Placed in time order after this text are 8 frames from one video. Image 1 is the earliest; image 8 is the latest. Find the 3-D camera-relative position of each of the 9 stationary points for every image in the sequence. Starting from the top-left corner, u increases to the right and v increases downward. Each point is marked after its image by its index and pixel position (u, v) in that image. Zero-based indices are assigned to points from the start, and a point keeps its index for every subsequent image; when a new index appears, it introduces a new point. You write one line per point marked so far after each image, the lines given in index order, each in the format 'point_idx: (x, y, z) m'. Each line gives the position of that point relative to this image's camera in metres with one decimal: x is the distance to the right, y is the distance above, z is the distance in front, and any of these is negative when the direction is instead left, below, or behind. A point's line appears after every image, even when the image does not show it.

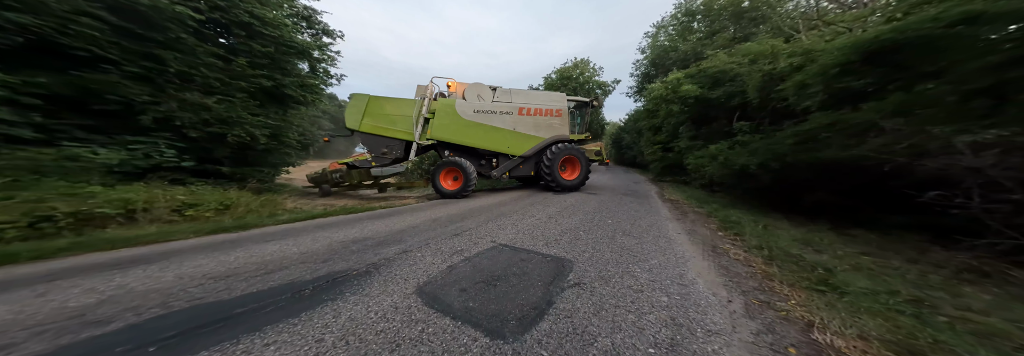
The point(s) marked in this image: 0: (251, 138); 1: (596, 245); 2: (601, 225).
0: (-7.4, +1.1, +6.4) m
1: (+0.9, -0.7, +2.5) m
2: (+1.2, -0.7, +3.3) m
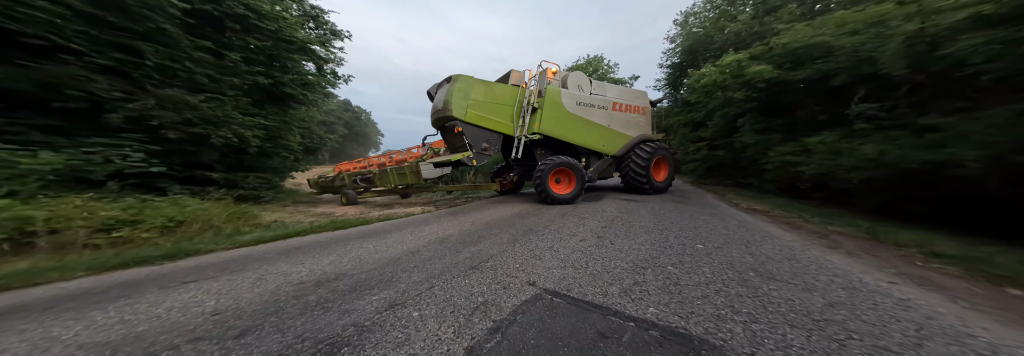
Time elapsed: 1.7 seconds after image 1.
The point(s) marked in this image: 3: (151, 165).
0: (-6.9, +0.9, +5.7) m
1: (+1.3, -0.7, +1.4) m
2: (+1.7, -0.7, +2.1) m
3: (-7.0, +0.2, +4.4) m
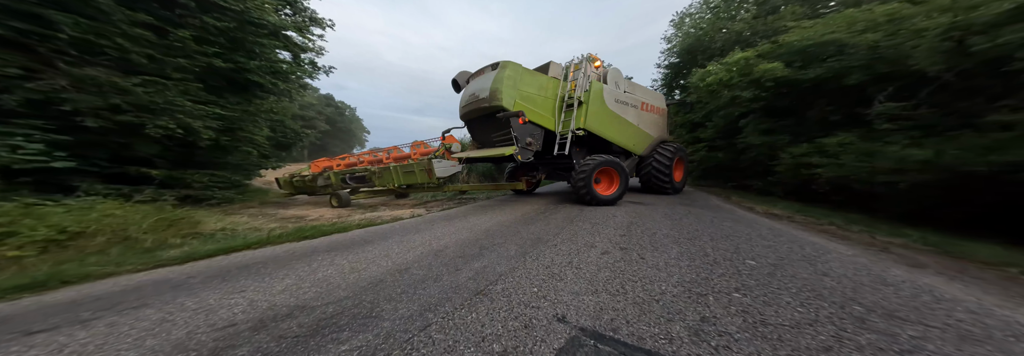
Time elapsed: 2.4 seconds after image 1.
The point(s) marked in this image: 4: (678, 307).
0: (-6.9, +1.0, +4.9) m
1: (+1.4, -0.7, +1.0) m
2: (+1.8, -0.7, +1.7) m
3: (-7.0, +0.3, +3.6) m
4: (+1.0, -0.8, +1.4) m
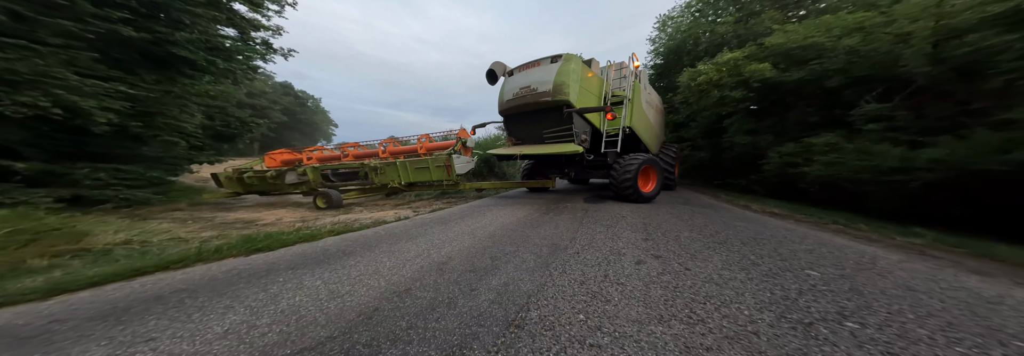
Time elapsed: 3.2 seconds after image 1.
0: (-6.9, +1.1, +3.9) m
1: (+1.7, -0.7, +0.7) m
2: (+2.0, -0.7, +1.5) m
3: (-6.9, +0.4, +2.5) m
4: (+1.3, -0.8, +1.1) m
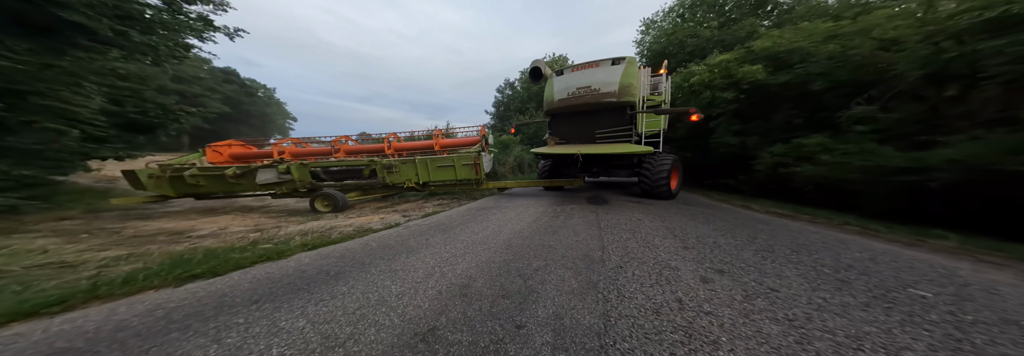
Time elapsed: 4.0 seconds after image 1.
0: (-6.7, +1.1, +2.8) m
1: (+2.2, -0.7, +0.4) m
2: (+2.4, -0.7, +1.2) m
3: (-6.6, +0.4, +1.4) m
4: (+1.7, -0.8, +0.7) m
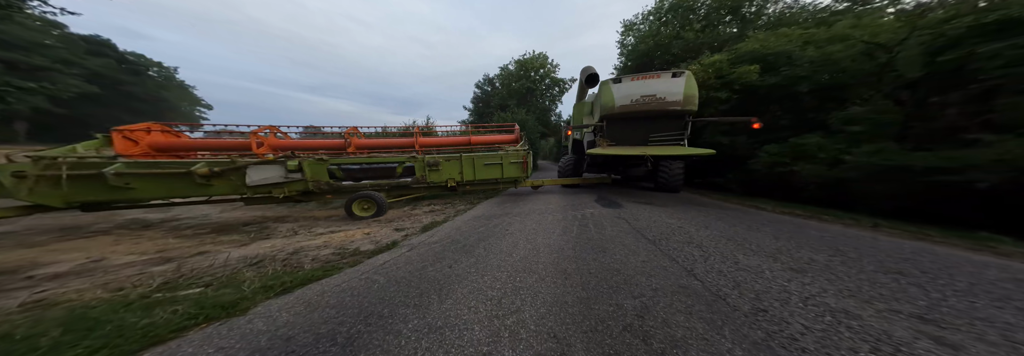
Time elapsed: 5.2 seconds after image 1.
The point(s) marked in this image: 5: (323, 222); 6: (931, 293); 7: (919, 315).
0: (-6.1, +1.1, +1.3) m
1: (+2.9, -0.8, -0.1) m
2: (+3.1, -0.7, +0.7) m
3: (-5.9, +0.4, 0.0) m
4: (+2.4, -0.8, +0.2) m
5: (-5.5, -1.4, +6.5) m
6: (+2.8, -0.7, +1.5) m
7: (+2.3, -0.8, +1.3) m
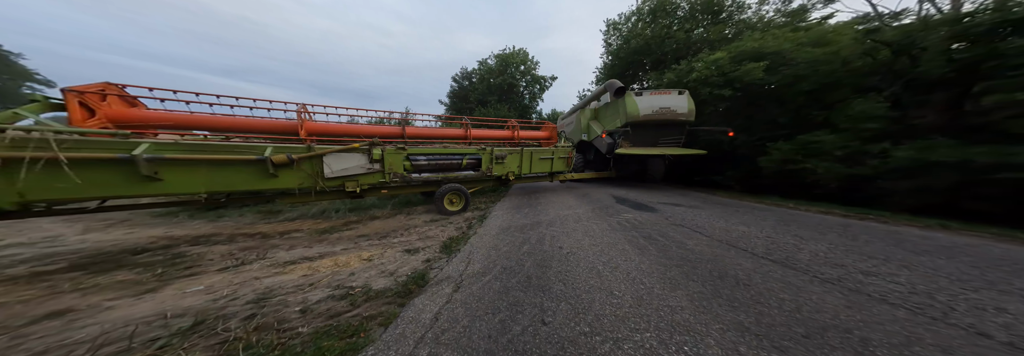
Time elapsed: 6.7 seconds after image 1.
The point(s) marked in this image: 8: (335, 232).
0: (-4.9, +1.0, -0.3) m
1: (+4.3, -0.8, -0.8) m
2: (+4.3, -0.8, +0.1) m
3: (-4.5, +0.3, -1.5) m
4: (+3.7, -0.9, -0.5) m
5: (-4.8, -1.5, +5.0) m
6: (+4.0, -0.8, +0.9) m
7: (+3.5, -0.8, +0.6) m
8: (-4.8, -1.5, +6.2) m
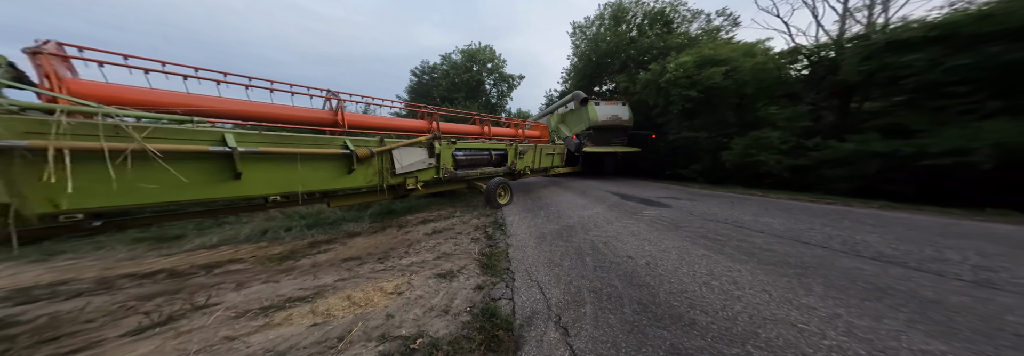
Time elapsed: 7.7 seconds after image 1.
0: (-3.2, +0.8, -1.8) m
1: (+6.0, -0.7, -0.6) m
2: (+5.9, -0.7, +0.2) m
3: (-2.5, +0.1, -2.9) m
4: (+5.4, -0.8, -0.5) m
5: (-3.9, -1.6, +3.5) m
6: (+5.5, -0.7, +0.9) m
7: (+5.0, -0.7, +0.6) m
8: (-4.2, -1.6, +4.6) m
